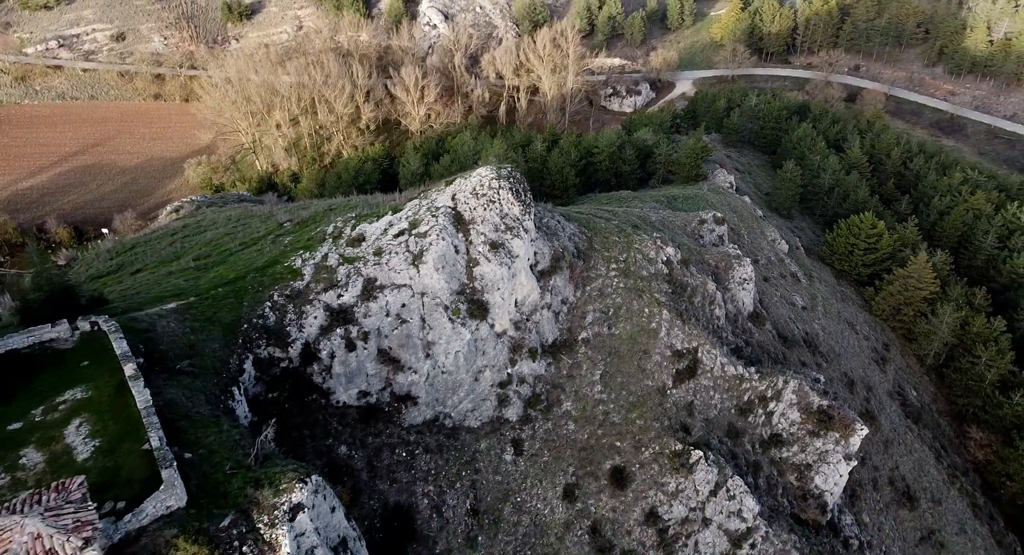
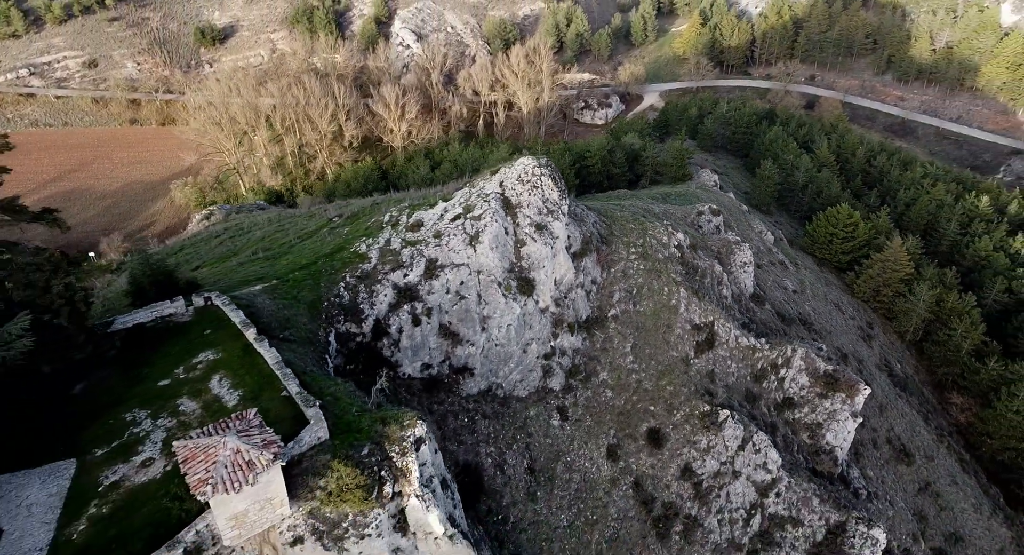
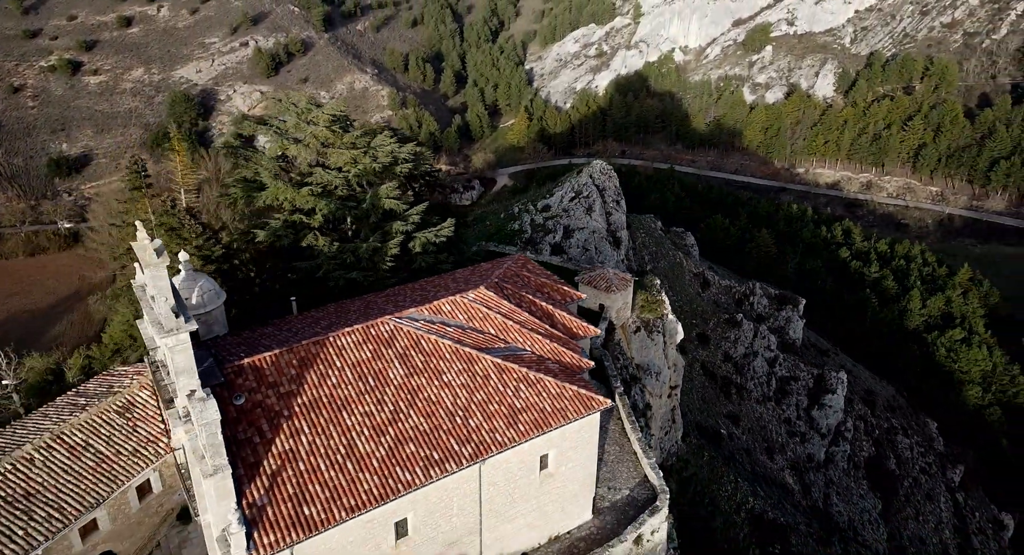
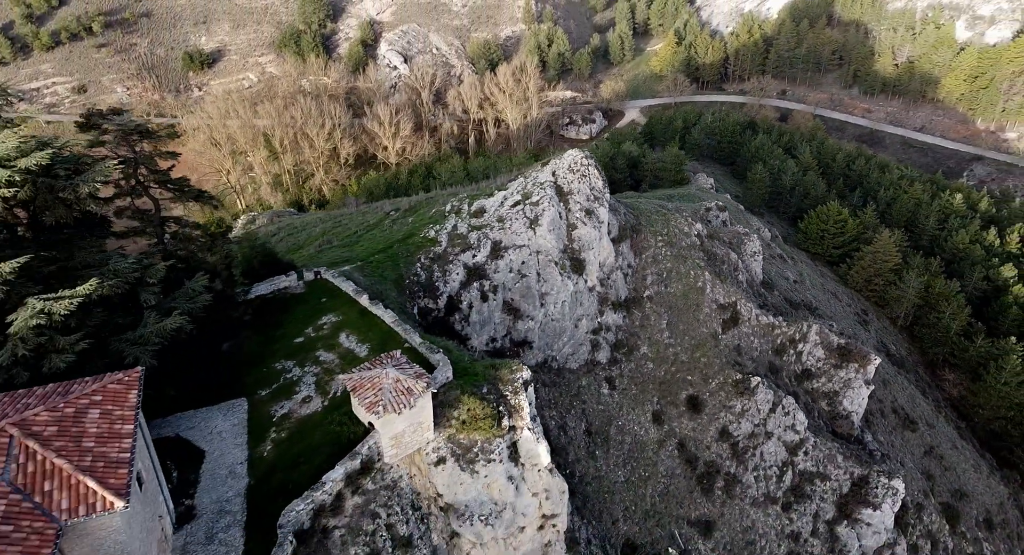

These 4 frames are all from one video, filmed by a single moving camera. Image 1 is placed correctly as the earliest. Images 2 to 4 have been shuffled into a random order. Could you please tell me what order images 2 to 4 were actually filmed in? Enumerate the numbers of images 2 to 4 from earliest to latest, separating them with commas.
2, 4, 3
